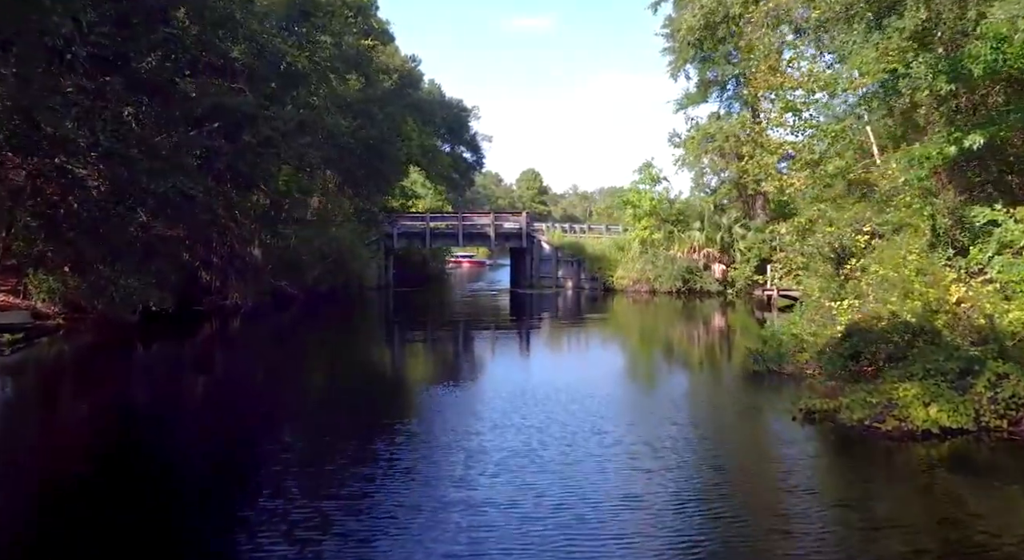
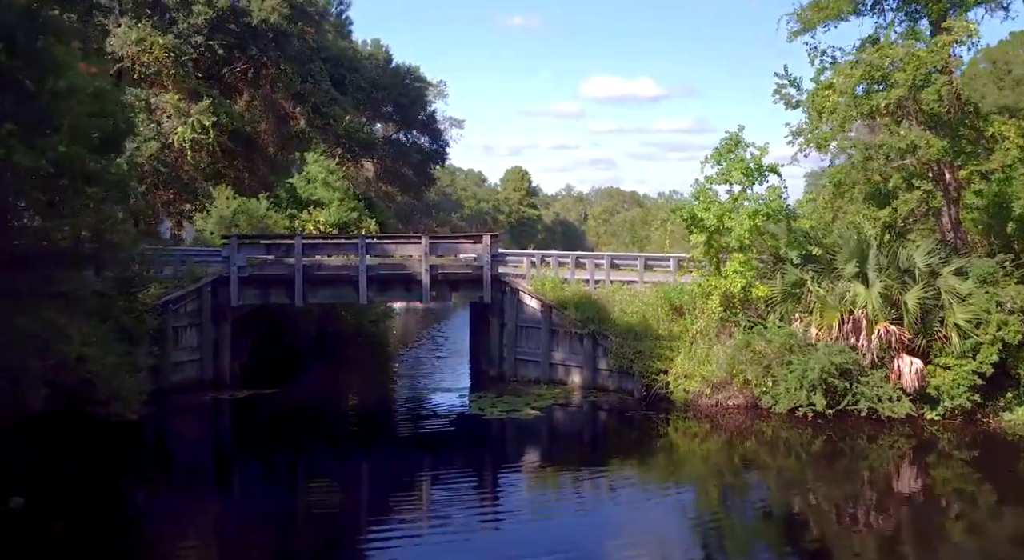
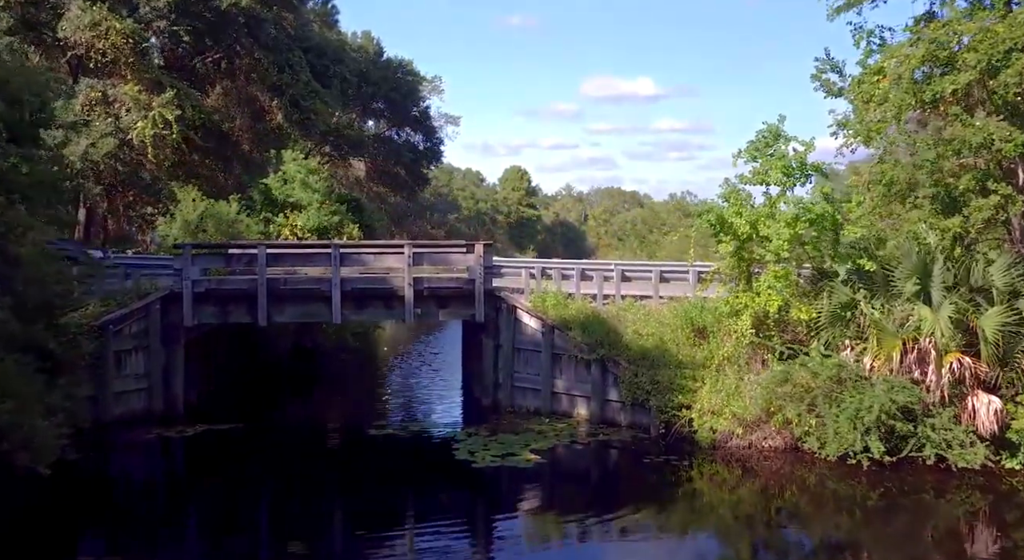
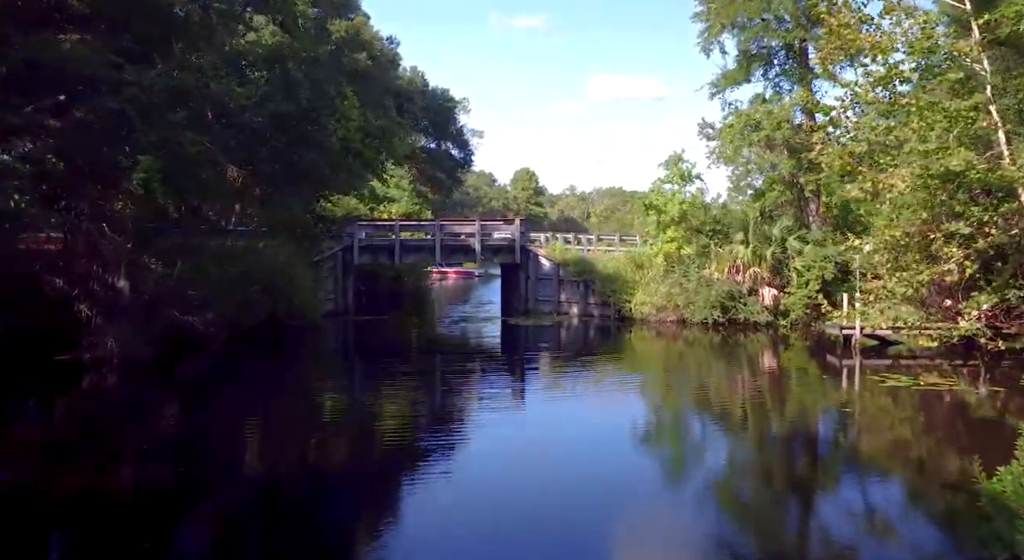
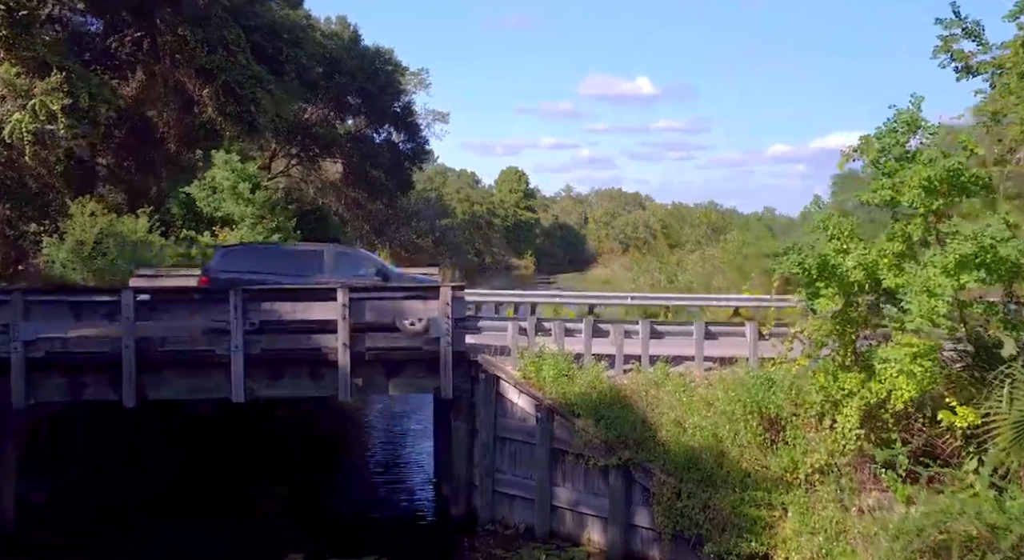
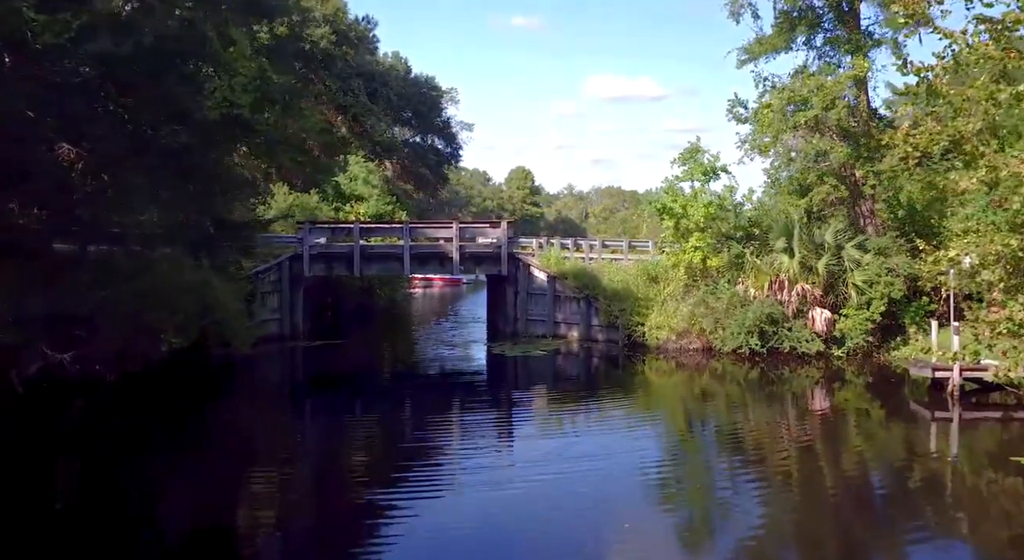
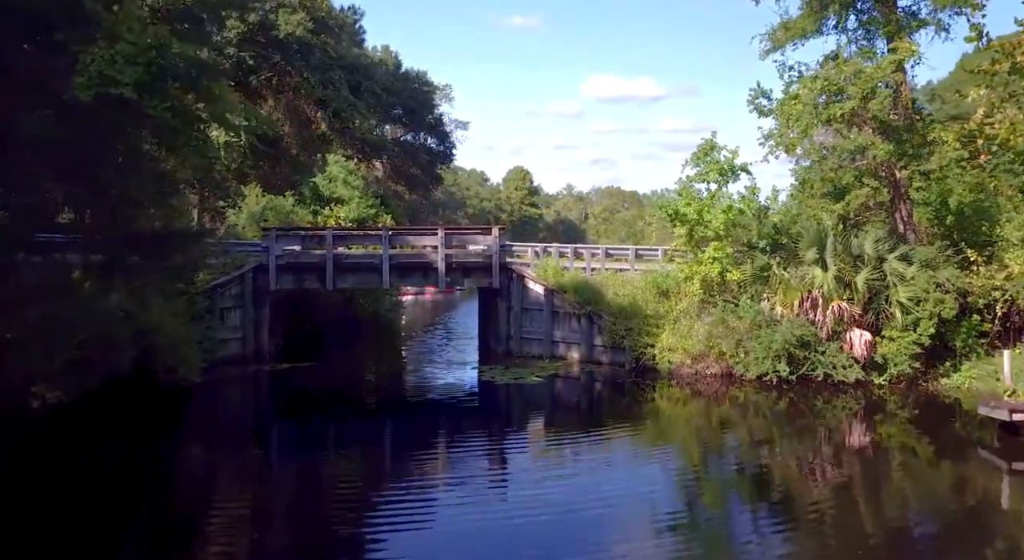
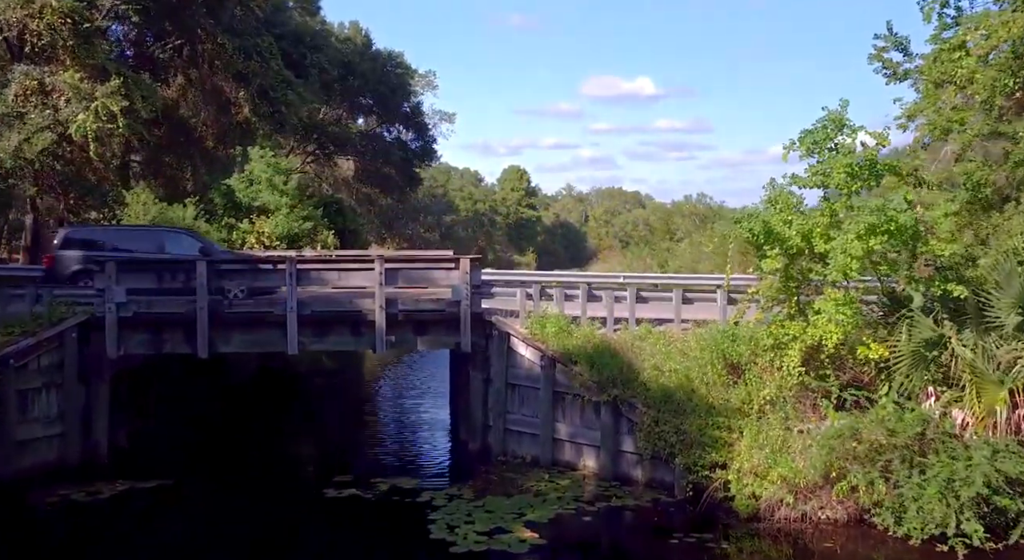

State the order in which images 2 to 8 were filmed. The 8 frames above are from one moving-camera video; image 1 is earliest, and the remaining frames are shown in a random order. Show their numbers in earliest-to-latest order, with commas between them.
4, 6, 7, 2, 3, 8, 5
